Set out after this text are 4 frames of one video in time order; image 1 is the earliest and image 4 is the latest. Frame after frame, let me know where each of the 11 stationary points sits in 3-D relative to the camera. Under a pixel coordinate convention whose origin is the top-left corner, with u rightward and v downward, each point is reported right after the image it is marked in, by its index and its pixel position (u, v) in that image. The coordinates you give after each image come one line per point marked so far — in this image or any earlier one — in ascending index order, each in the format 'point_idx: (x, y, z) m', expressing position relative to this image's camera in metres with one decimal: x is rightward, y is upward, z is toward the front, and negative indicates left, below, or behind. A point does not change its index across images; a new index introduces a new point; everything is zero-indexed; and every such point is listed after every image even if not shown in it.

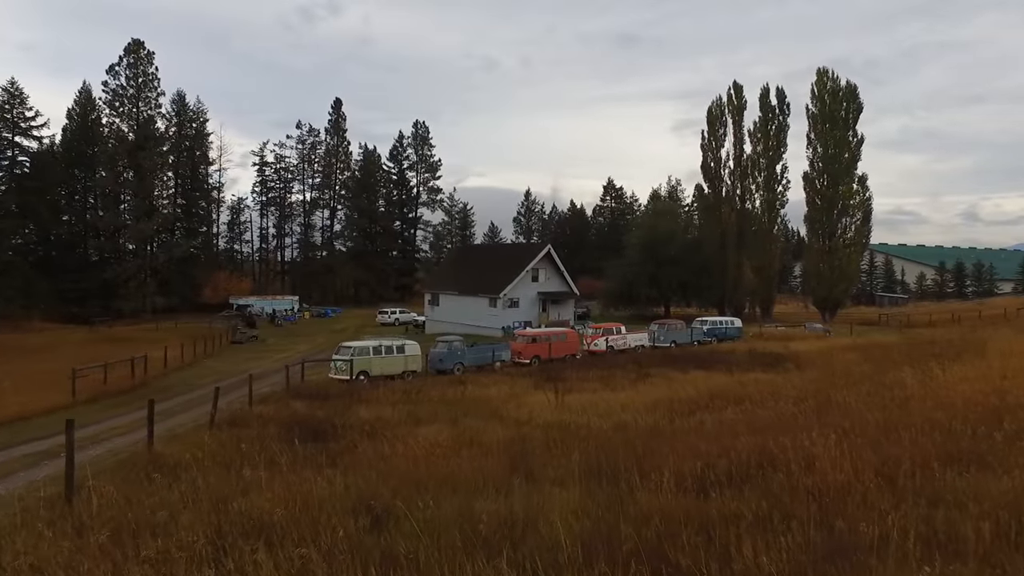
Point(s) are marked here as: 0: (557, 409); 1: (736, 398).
0: (+1.1, -2.7, +18.1) m
1: (+5.0, -2.4, +17.9) m
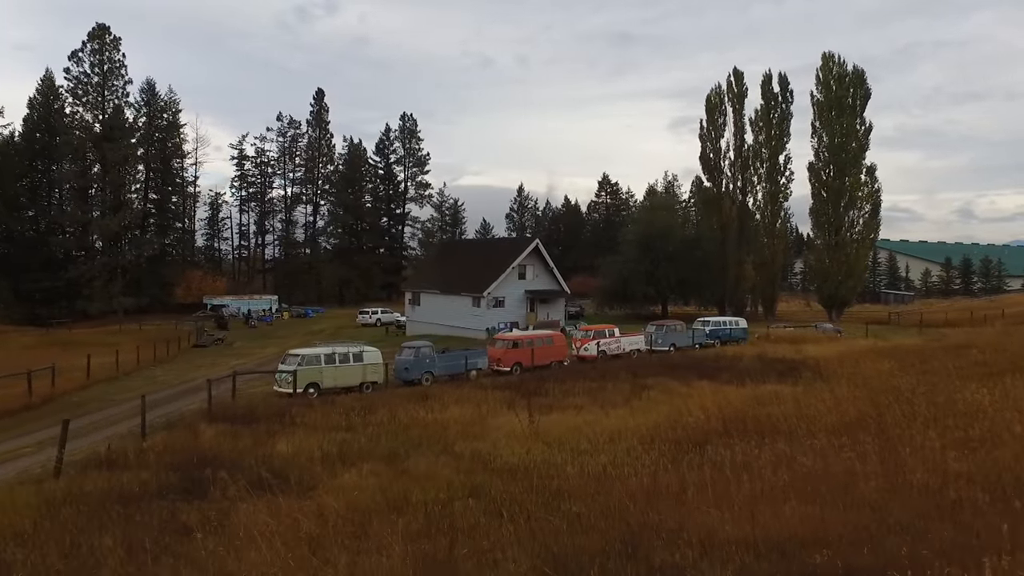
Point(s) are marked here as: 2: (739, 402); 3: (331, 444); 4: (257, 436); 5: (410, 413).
0: (+0.4, -2.6, +14.1) m
1: (+4.3, -2.4, +14.0) m
2: (+5.0, -2.5, +18.0) m
3: (-3.3, -2.8, +14.6) m
4: (-5.0, -2.9, +16.0) m
5: (-2.2, -2.7, +17.8) m
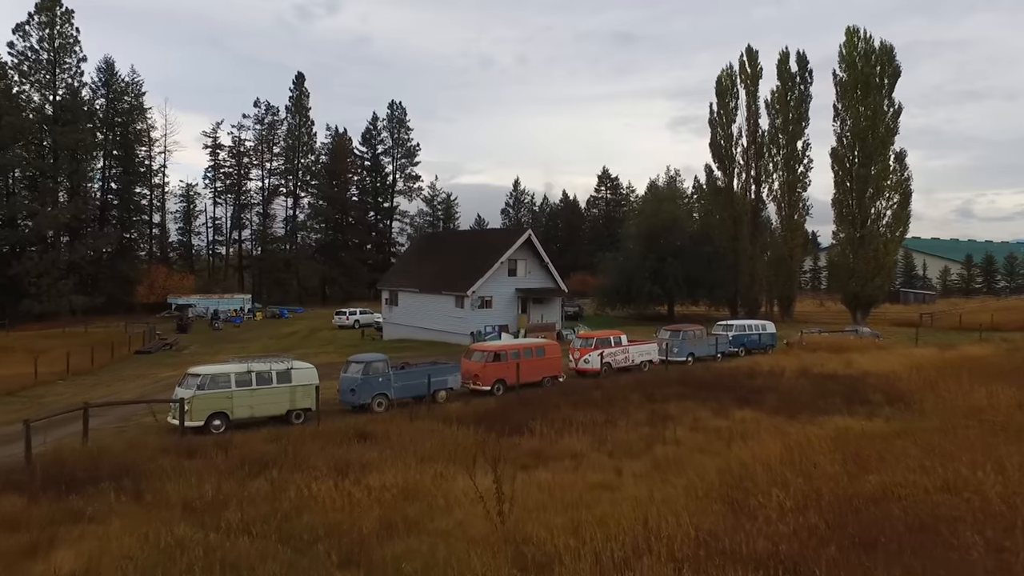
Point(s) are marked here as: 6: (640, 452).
0: (-0.1, -2.6, +7.9) m
1: (+3.7, -2.3, +7.7) m
2: (+4.5, -2.4, +11.8) m
3: (-3.8, -2.7, +8.4) m
4: (-5.6, -2.8, +9.8) m
5: (-2.8, -2.7, +11.5) m
6: (+2.2, -2.8, +14.1) m
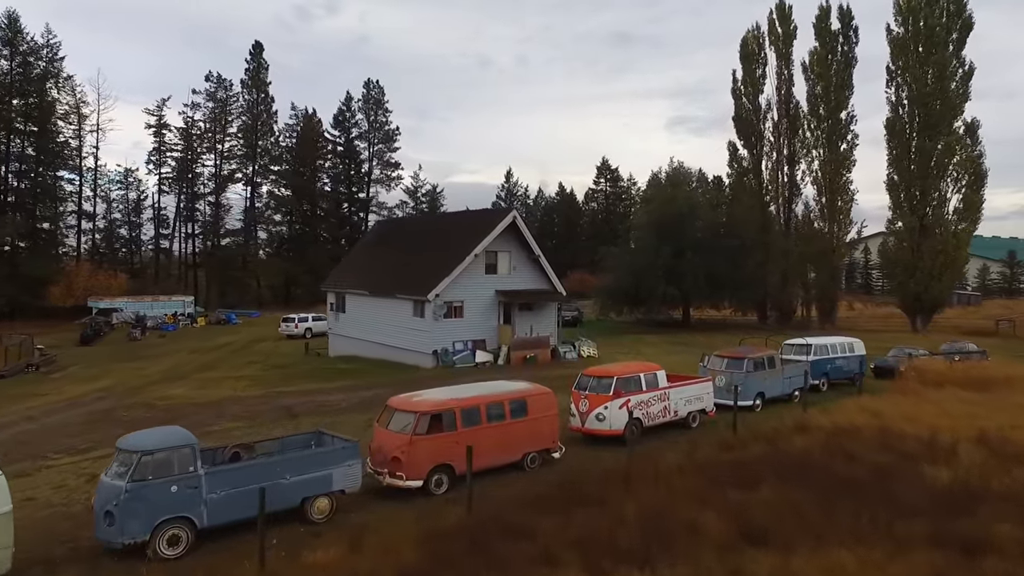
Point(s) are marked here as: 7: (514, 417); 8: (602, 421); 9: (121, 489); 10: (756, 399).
0: (-0.8, -2.7, -3.0) m
1: (+3.1, -2.4, -3.2) m
2: (+3.8, -2.5, +0.9) m
3: (-4.4, -2.8, -2.5) m
4: (-6.2, -2.9, -1.1) m
5: (-3.4, -2.8, +0.6) m
6: (+1.6, -2.9, +3.2) m
7: (0.0, -2.1, +13.3) m
8: (+1.7, -2.4, +15.2) m
9: (-4.5, -2.3, +9.3) m
10: (+5.6, -2.5, +18.6) m
